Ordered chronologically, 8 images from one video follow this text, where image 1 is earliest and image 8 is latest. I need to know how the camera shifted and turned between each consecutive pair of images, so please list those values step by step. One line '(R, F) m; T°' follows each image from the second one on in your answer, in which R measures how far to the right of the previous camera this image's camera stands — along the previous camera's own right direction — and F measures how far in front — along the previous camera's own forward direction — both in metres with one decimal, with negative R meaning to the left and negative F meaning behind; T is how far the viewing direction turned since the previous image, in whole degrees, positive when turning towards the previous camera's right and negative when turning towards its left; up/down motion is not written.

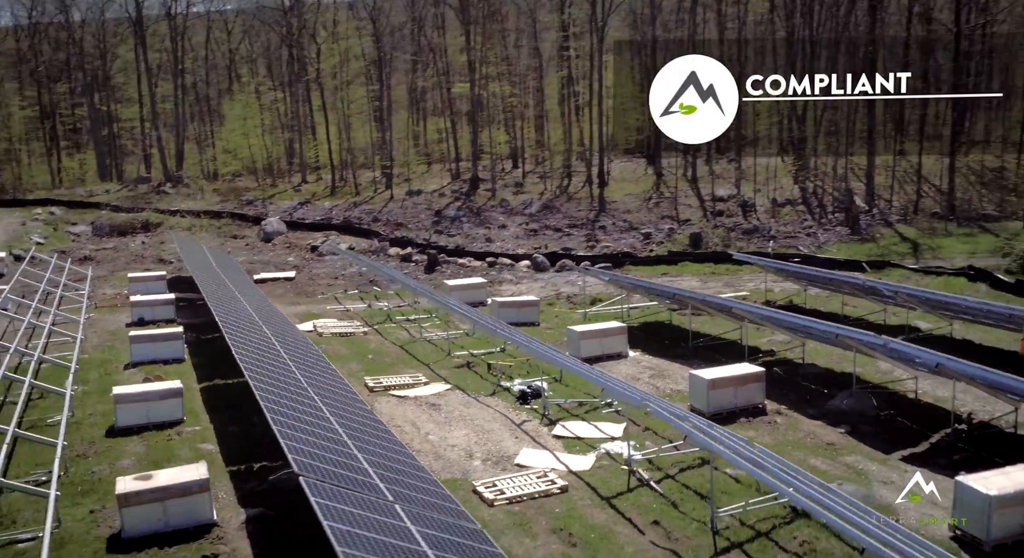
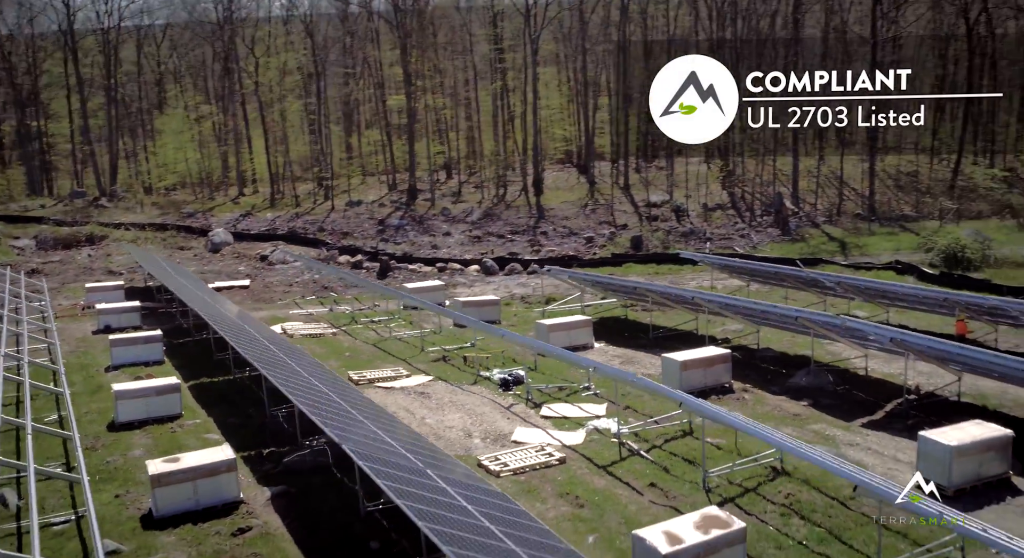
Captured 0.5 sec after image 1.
(-1.4, -1.0) m; +5°
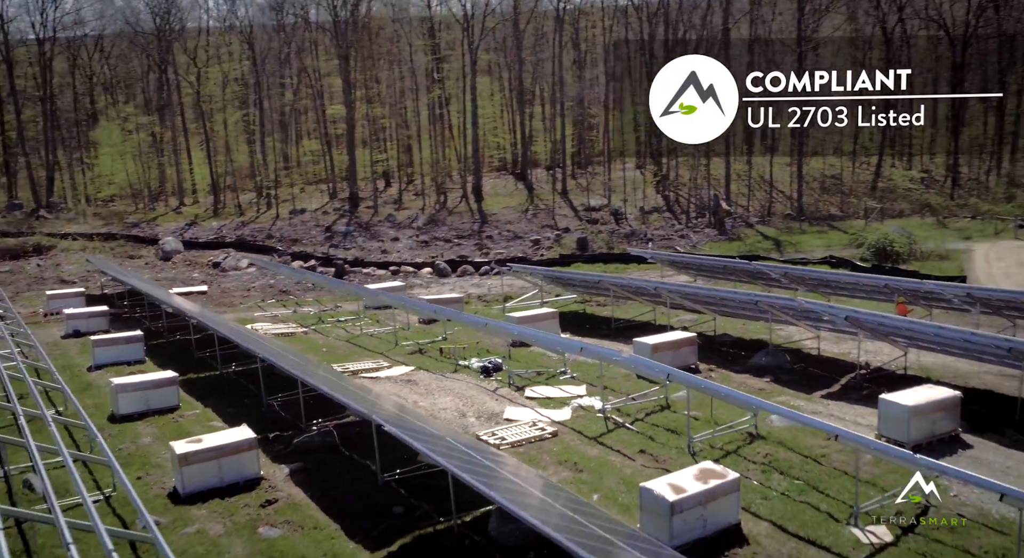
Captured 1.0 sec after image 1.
(-1.3, -1.1) m; +4°
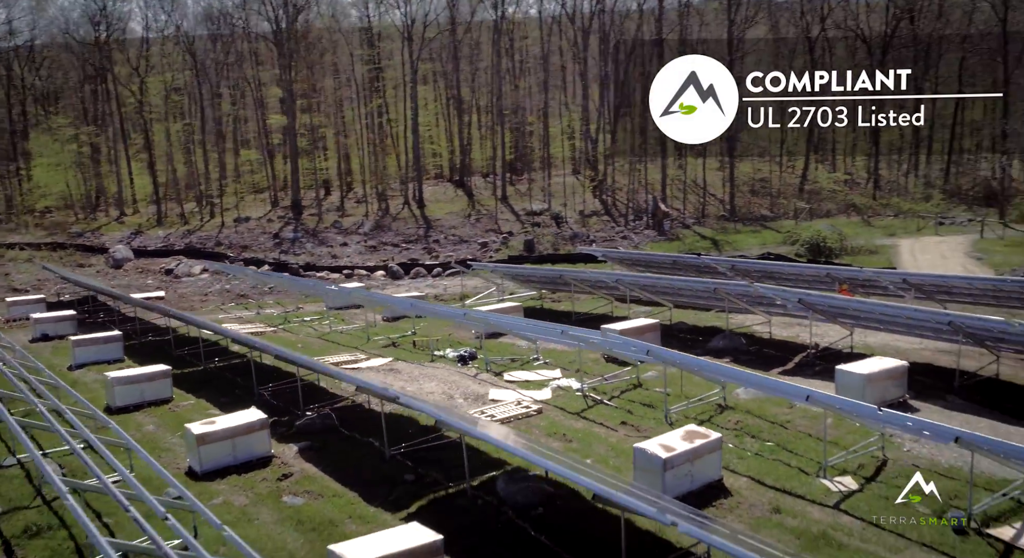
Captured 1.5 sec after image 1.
(-1.2, -1.1) m; +4°
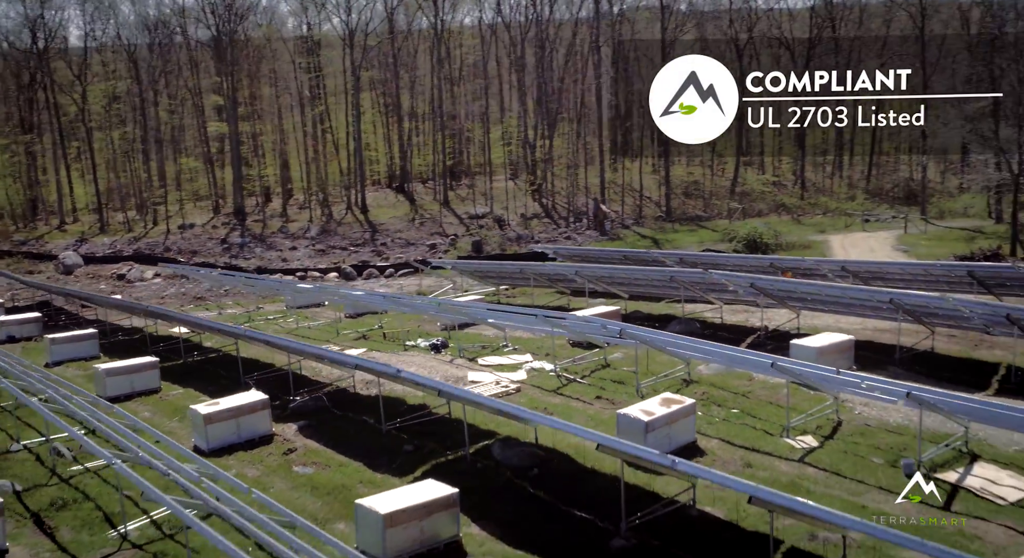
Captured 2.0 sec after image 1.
(-1.0, -1.1) m; +4°
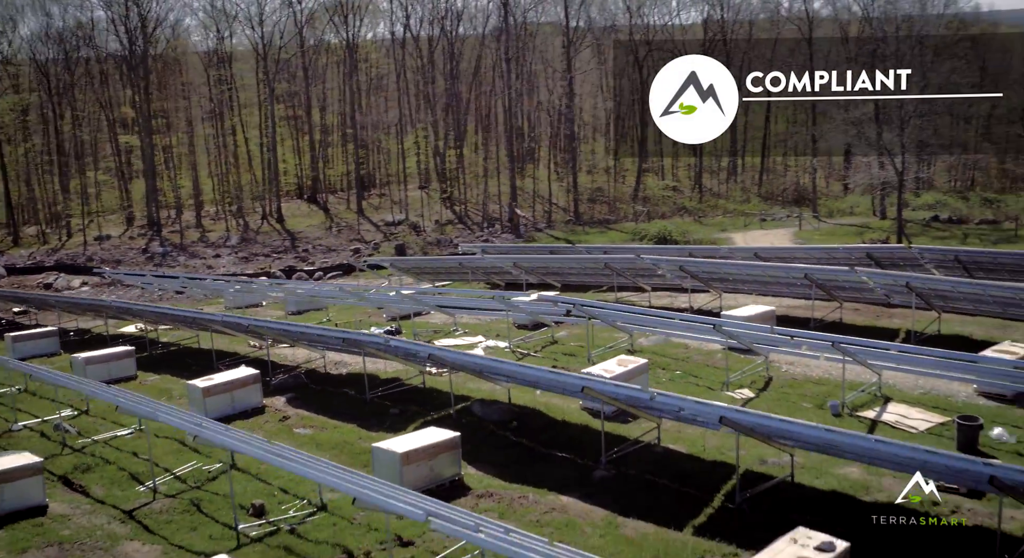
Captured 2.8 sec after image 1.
(-1.5, -1.7) m; +6°
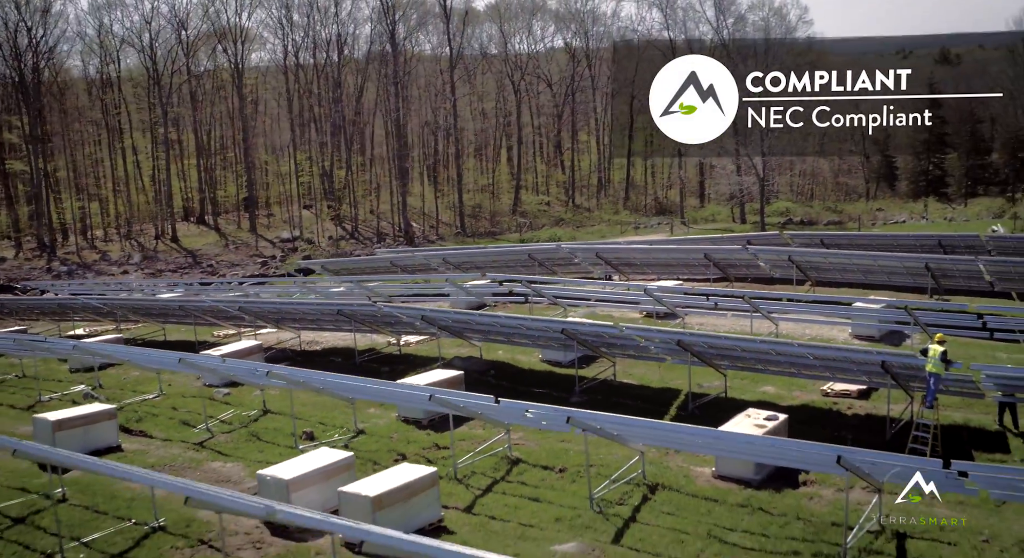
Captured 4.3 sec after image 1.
(-2.5, -3.1) m; +8°
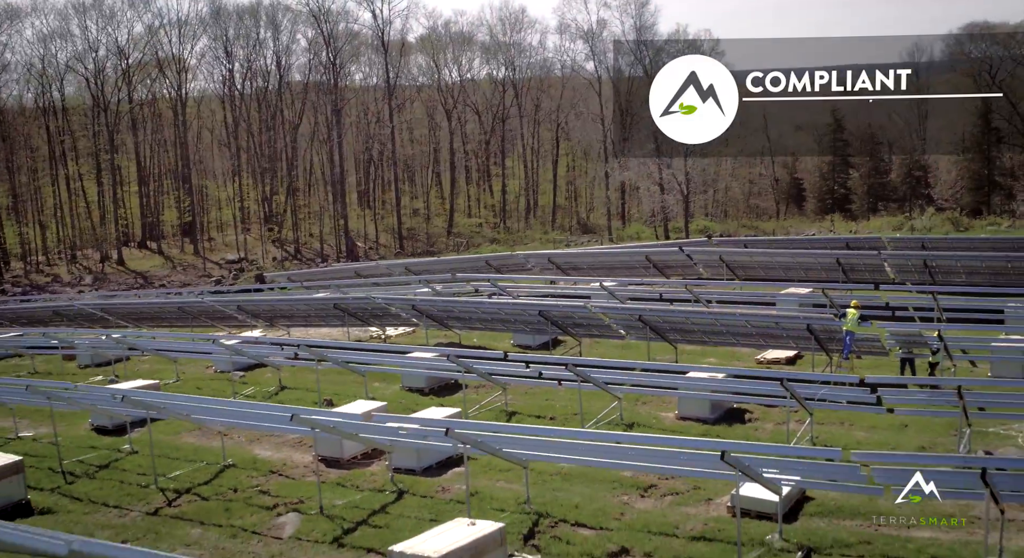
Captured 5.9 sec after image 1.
(-1.4, -2.9) m; +5°
